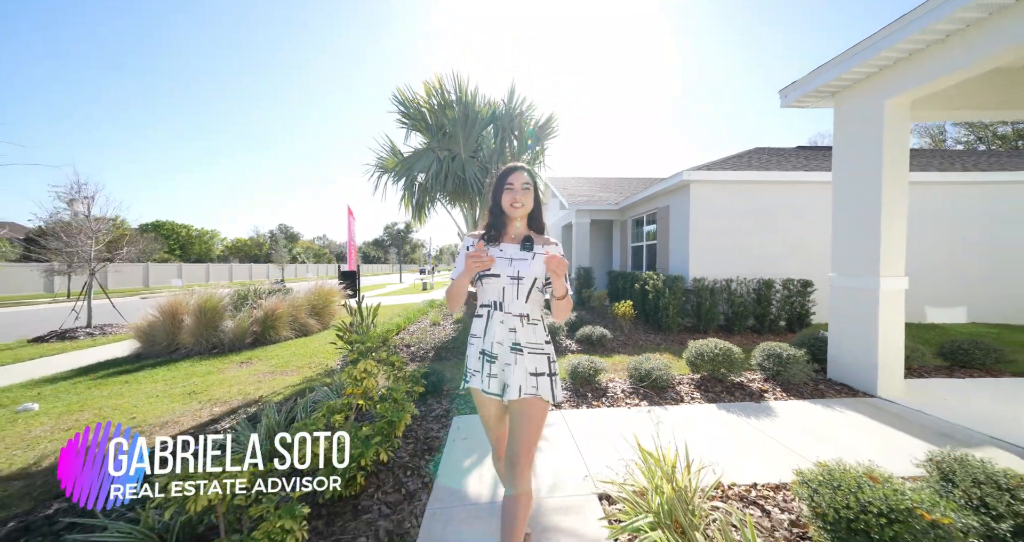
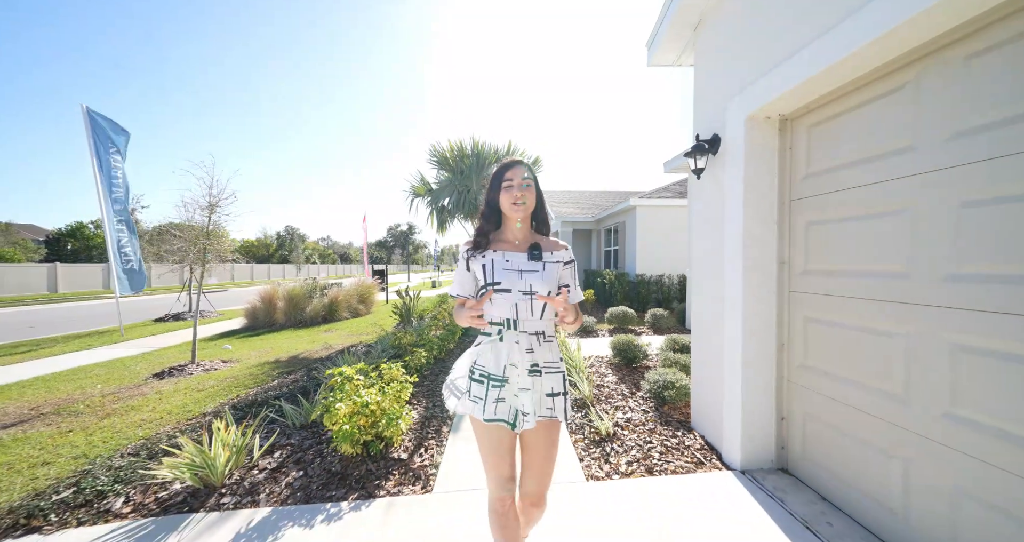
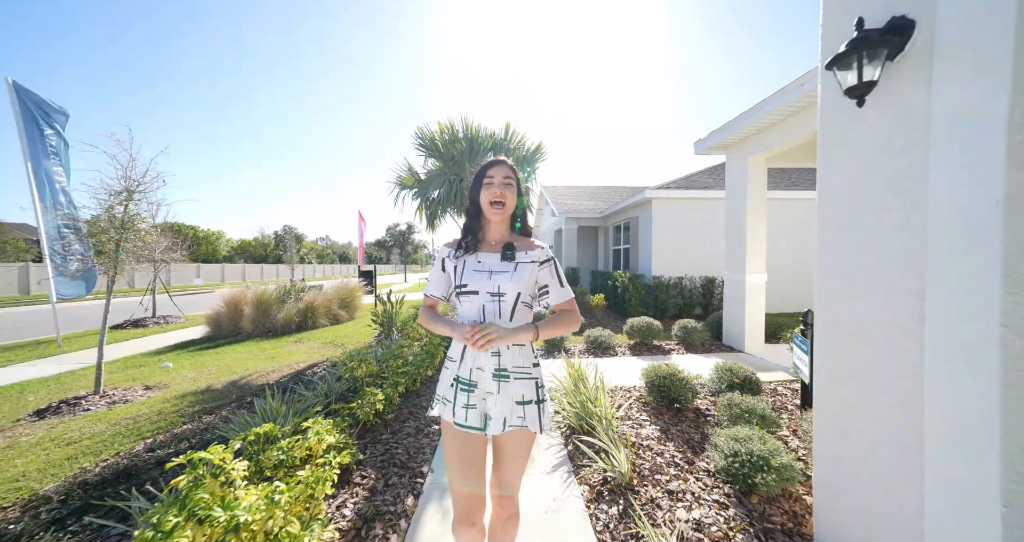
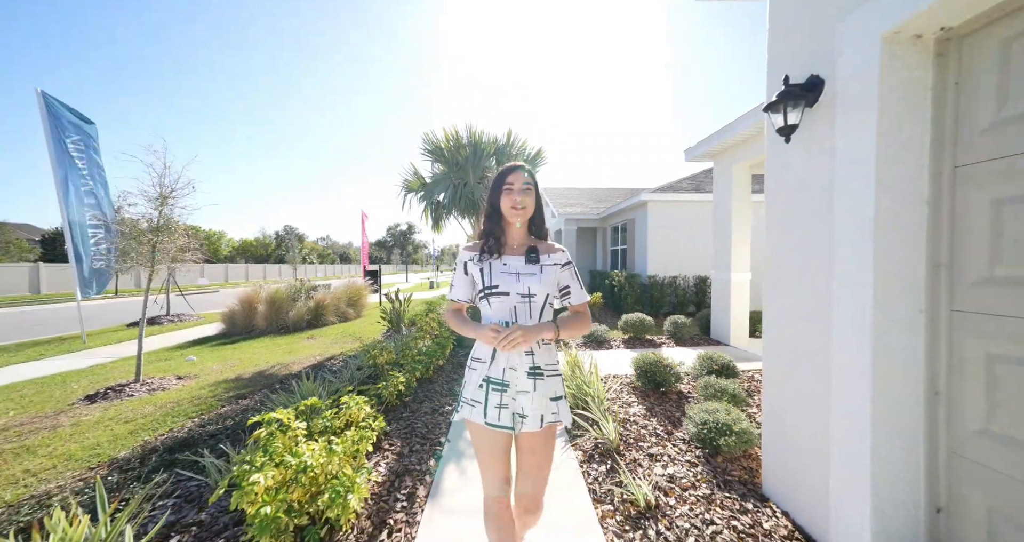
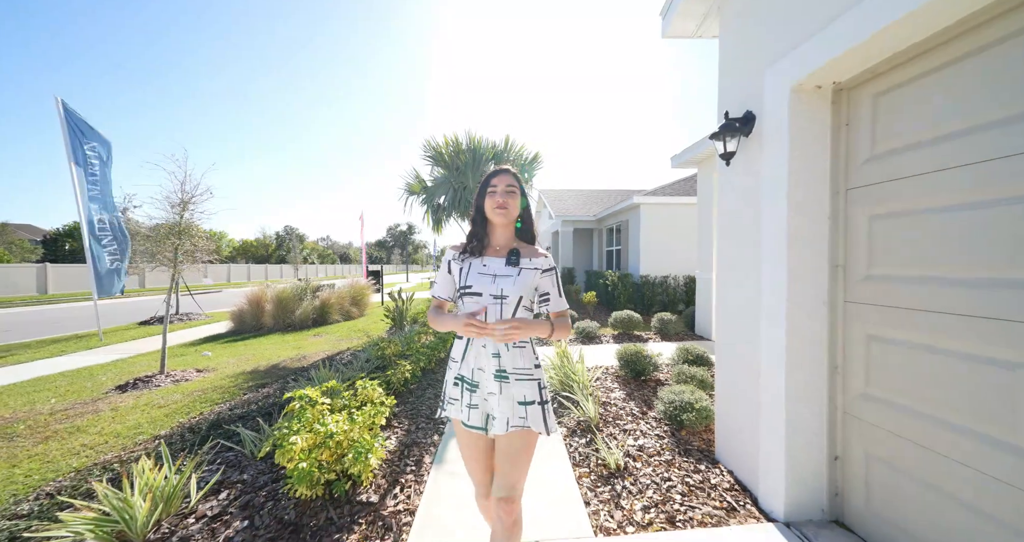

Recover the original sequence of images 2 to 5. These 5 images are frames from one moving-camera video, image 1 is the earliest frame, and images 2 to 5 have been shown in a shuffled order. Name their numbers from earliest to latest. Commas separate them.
3, 4, 5, 2
